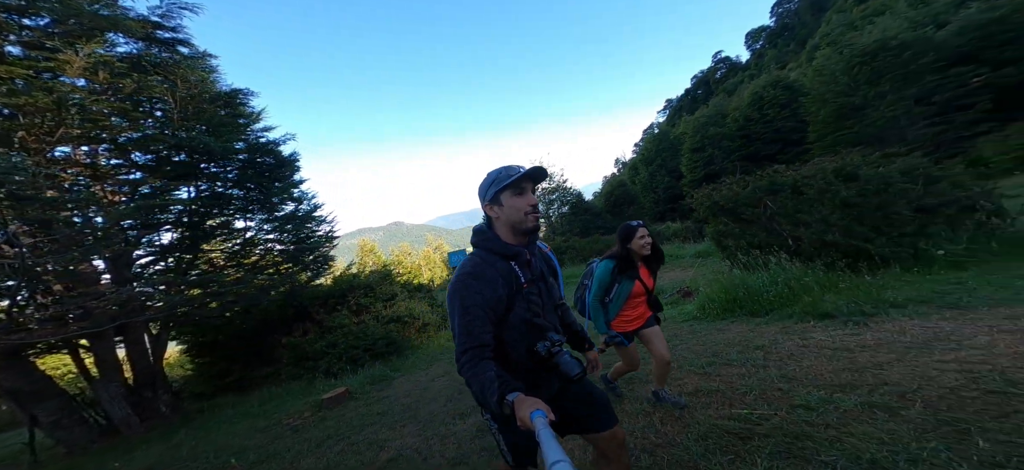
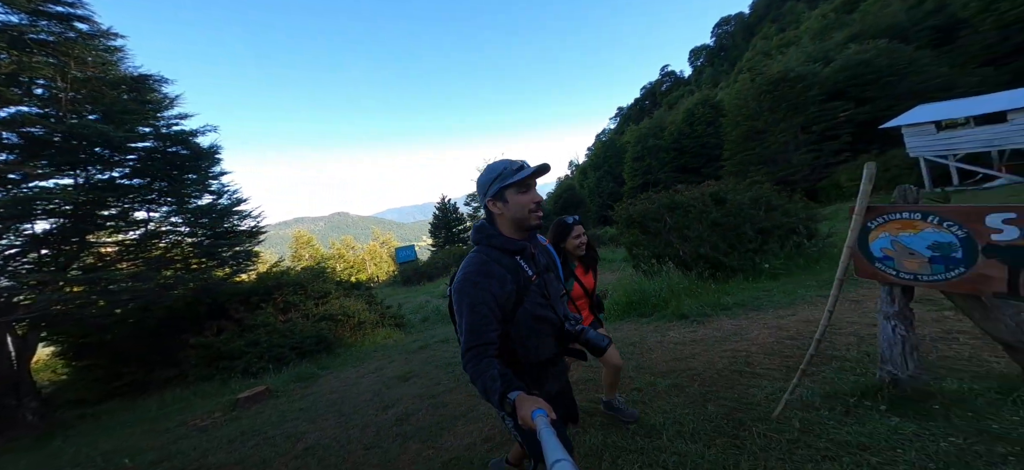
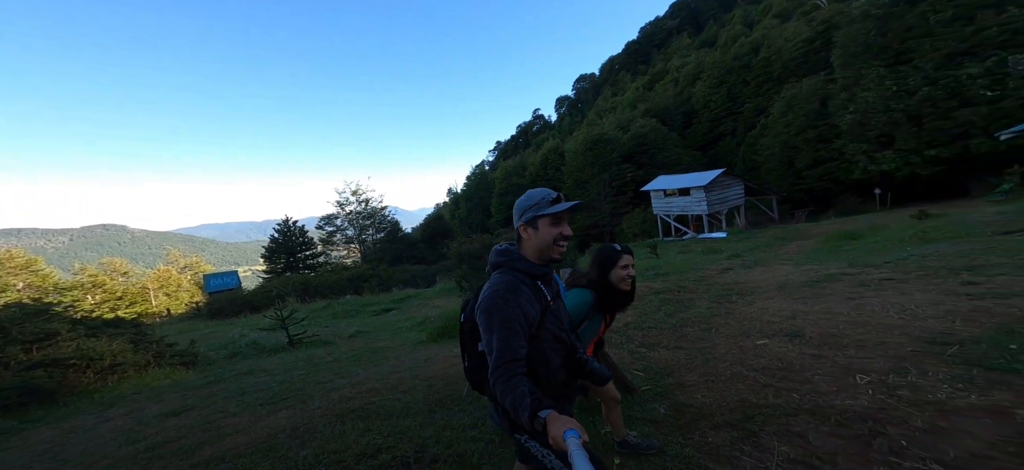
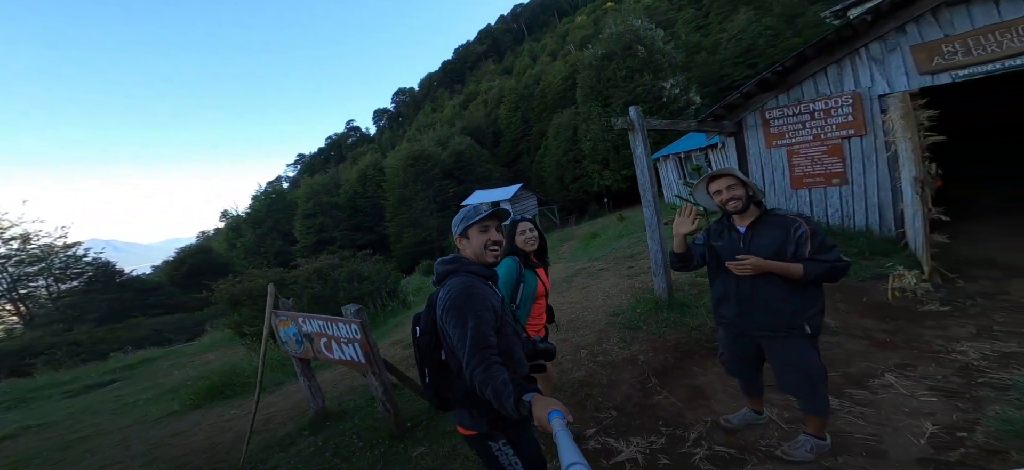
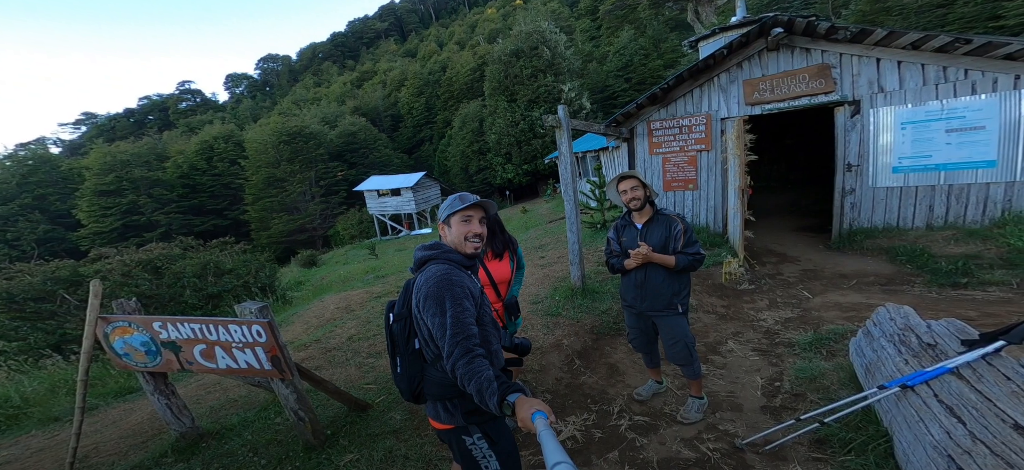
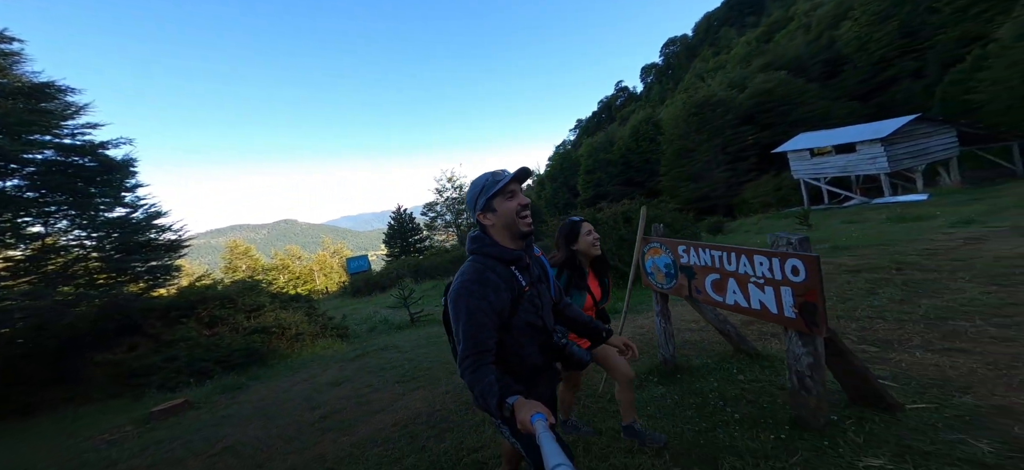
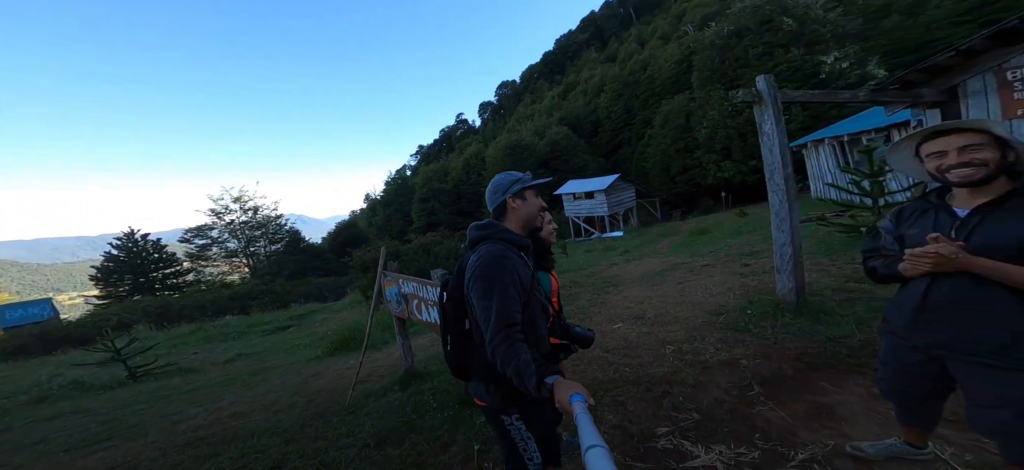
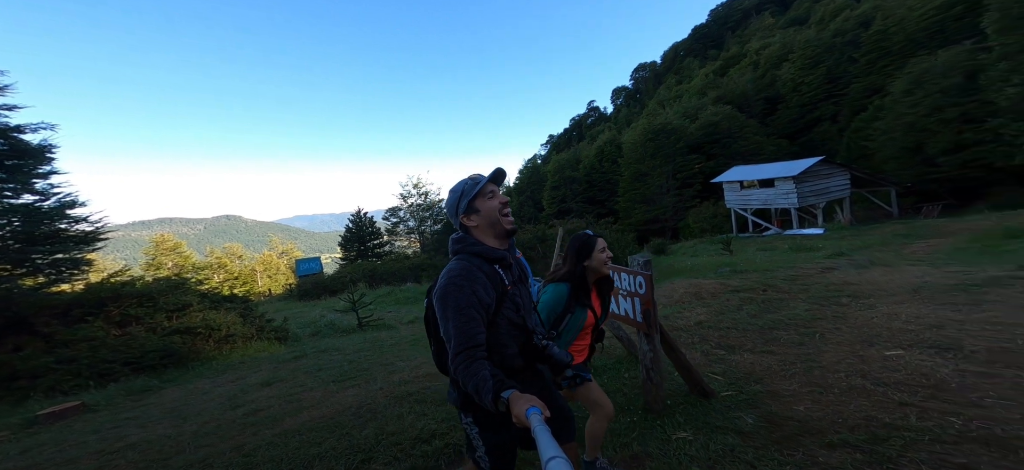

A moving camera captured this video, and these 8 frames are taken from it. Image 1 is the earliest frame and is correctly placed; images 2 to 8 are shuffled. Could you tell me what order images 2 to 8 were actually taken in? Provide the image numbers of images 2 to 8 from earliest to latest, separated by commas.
2, 6, 8, 3, 7, 4, 5
